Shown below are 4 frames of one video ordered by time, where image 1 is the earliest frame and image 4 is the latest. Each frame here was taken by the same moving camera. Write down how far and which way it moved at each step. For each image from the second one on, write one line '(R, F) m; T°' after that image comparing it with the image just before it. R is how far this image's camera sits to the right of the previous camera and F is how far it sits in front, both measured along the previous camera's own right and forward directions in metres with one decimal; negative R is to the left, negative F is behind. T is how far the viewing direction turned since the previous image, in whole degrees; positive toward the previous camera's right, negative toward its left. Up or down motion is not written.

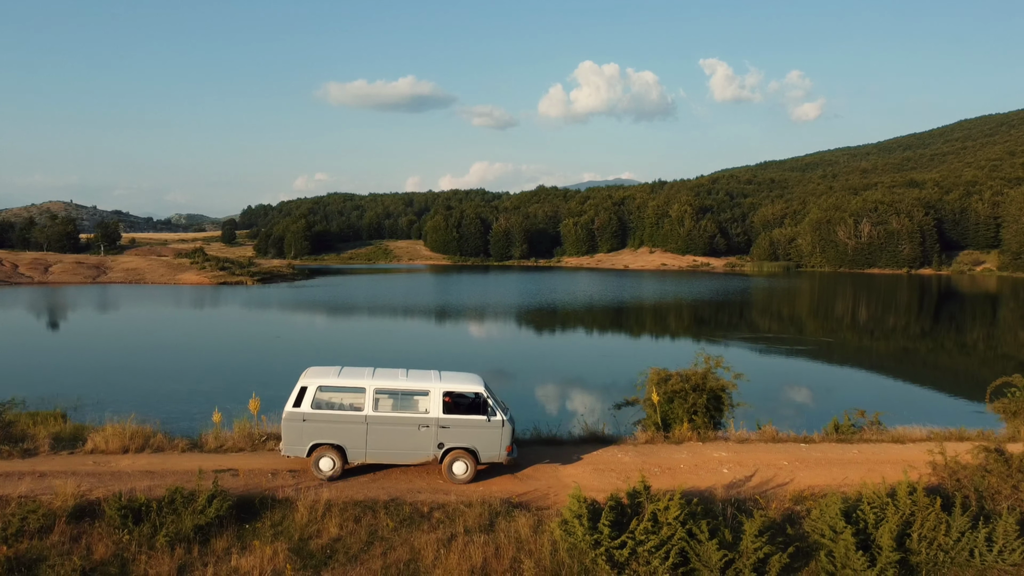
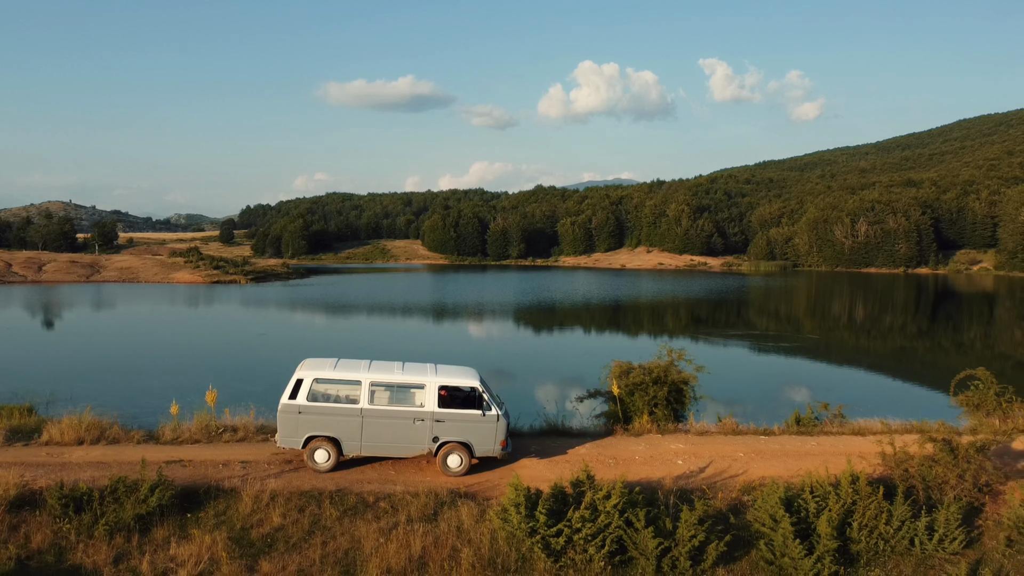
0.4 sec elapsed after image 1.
(+0.4, 0.0) m; 0°
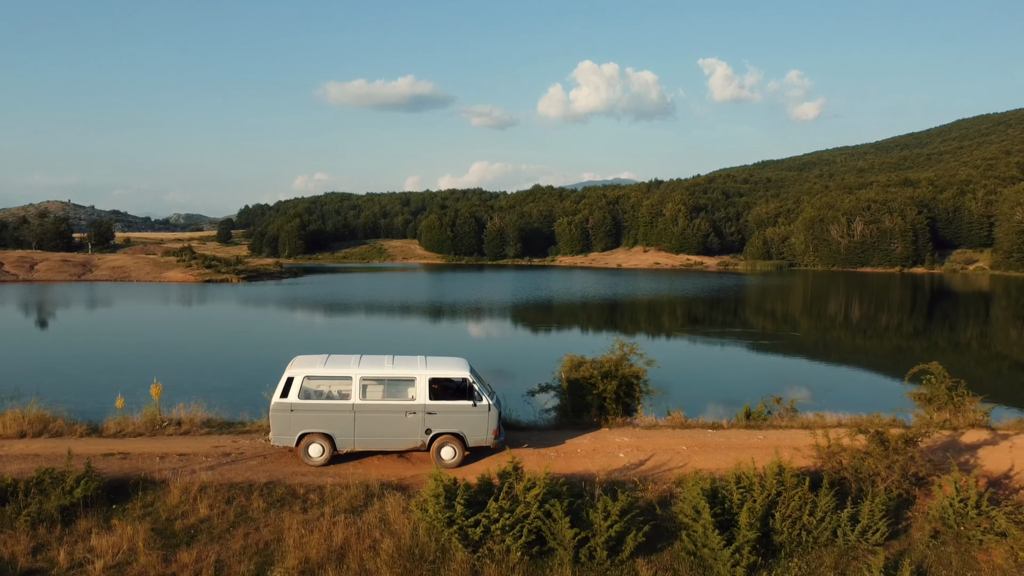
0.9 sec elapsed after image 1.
(+0.5, 0.0) m; 0°
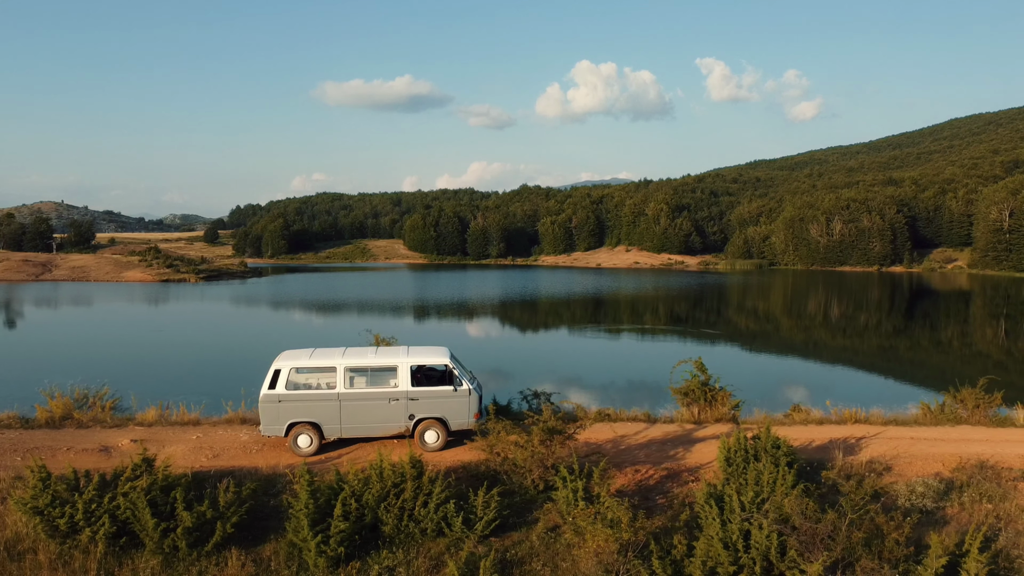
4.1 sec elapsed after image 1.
(+2.5, 0.0) m; 0°
